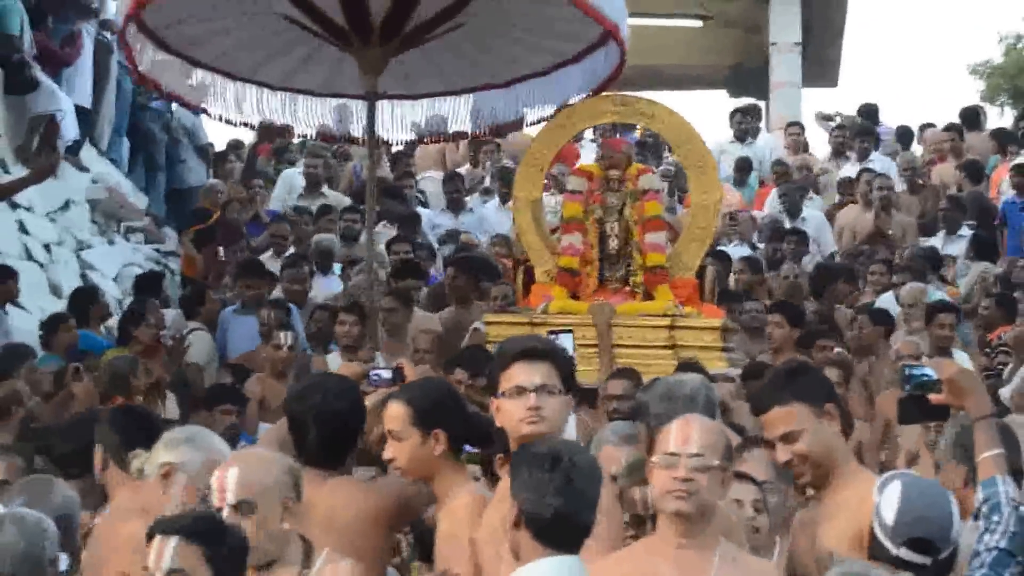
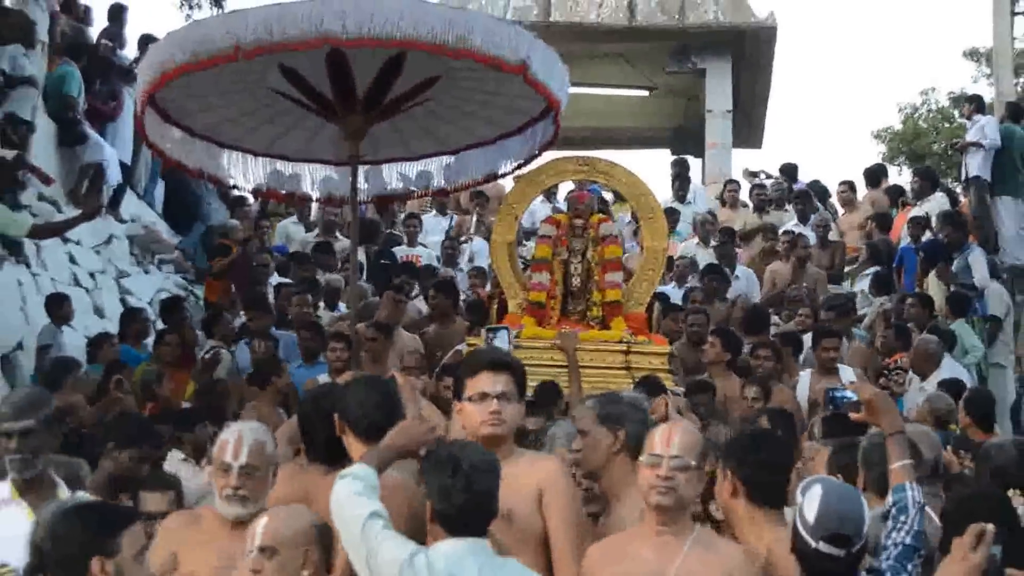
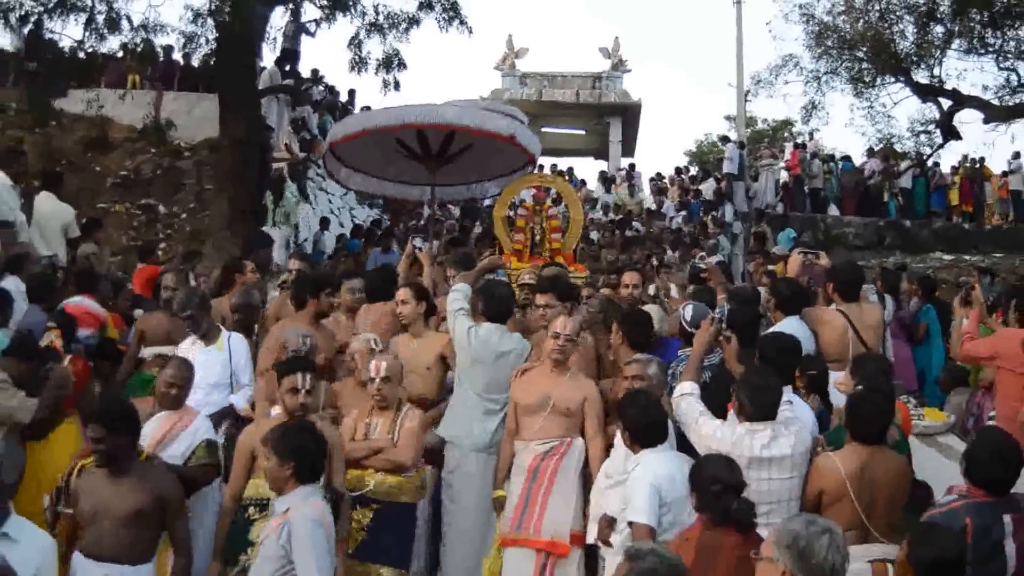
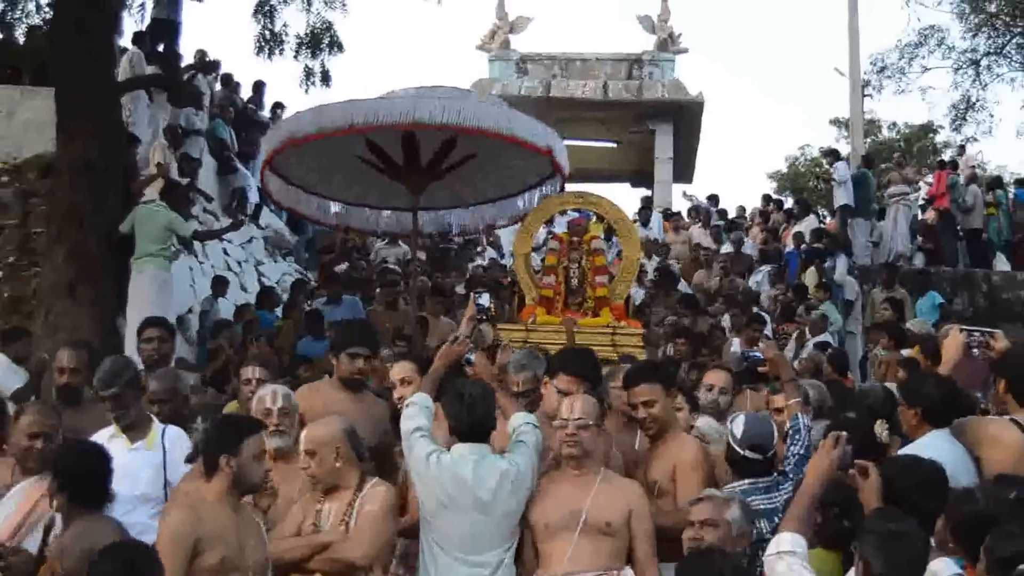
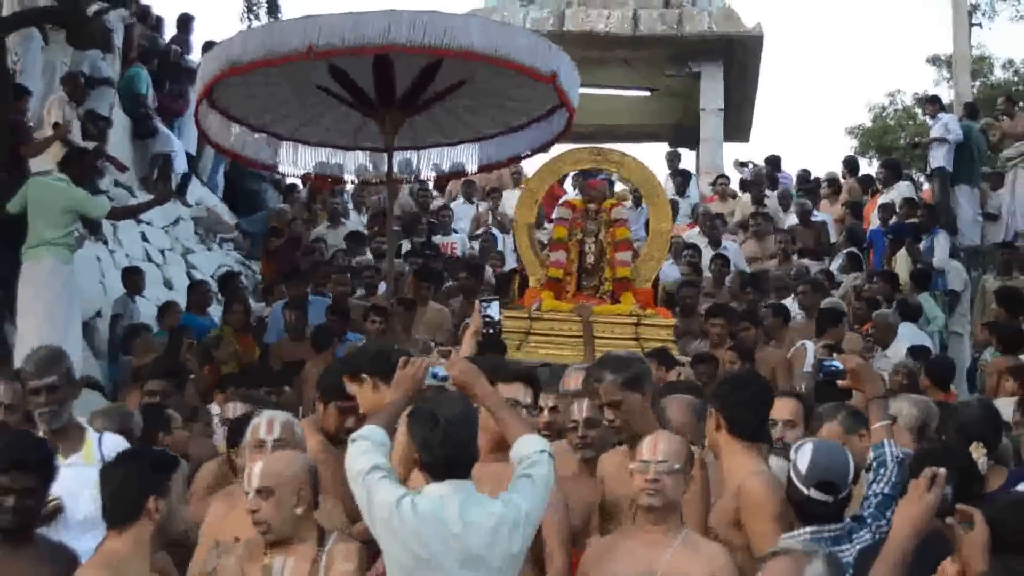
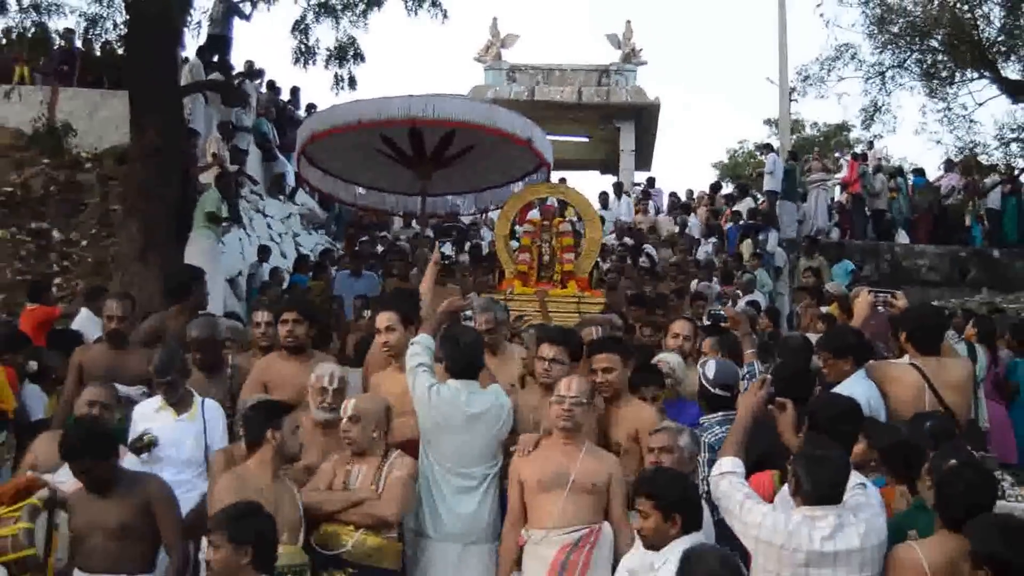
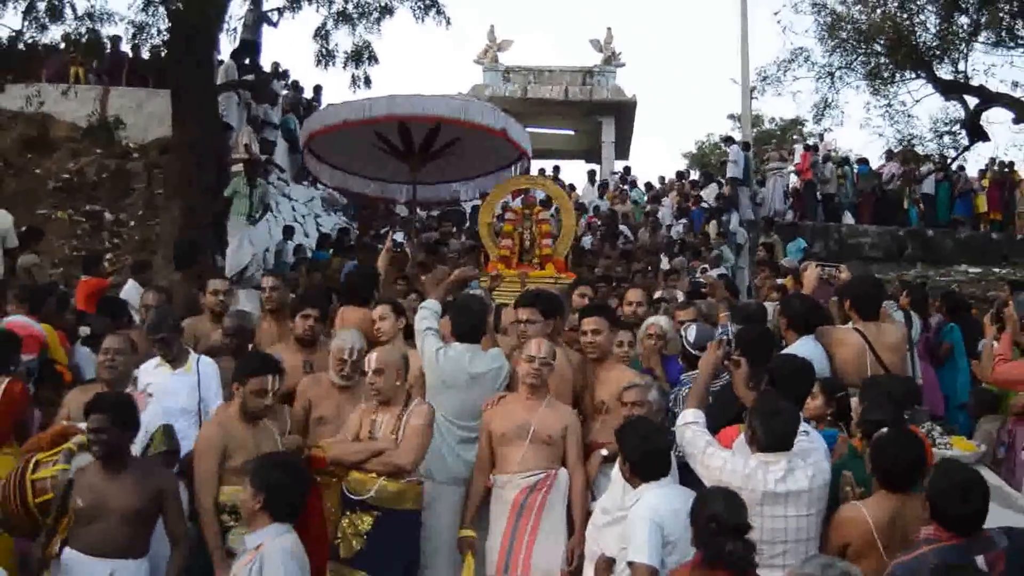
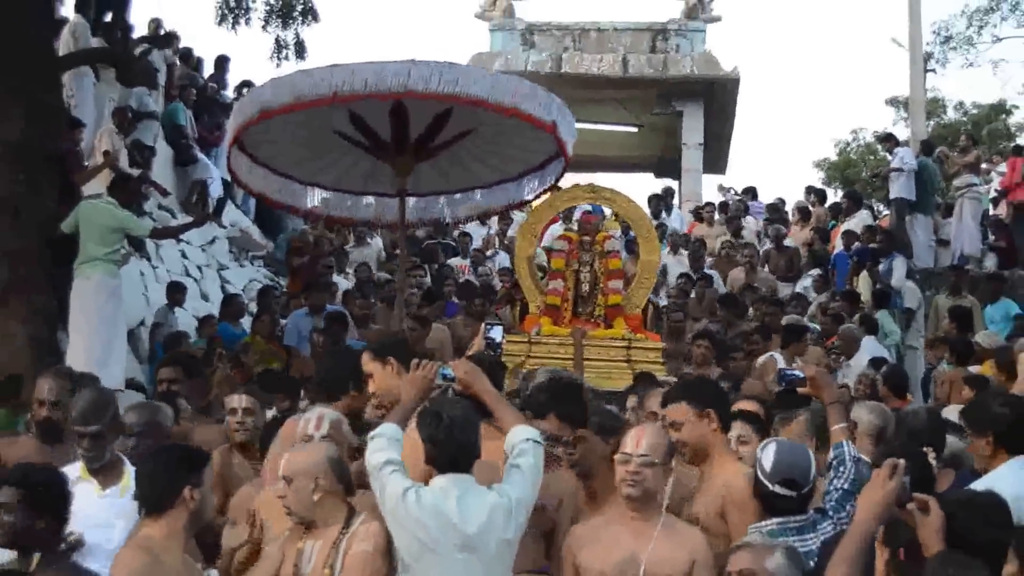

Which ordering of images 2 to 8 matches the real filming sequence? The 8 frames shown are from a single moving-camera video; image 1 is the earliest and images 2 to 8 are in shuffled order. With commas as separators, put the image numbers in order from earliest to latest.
2, 5, 8, 4, 6, 7, 3
